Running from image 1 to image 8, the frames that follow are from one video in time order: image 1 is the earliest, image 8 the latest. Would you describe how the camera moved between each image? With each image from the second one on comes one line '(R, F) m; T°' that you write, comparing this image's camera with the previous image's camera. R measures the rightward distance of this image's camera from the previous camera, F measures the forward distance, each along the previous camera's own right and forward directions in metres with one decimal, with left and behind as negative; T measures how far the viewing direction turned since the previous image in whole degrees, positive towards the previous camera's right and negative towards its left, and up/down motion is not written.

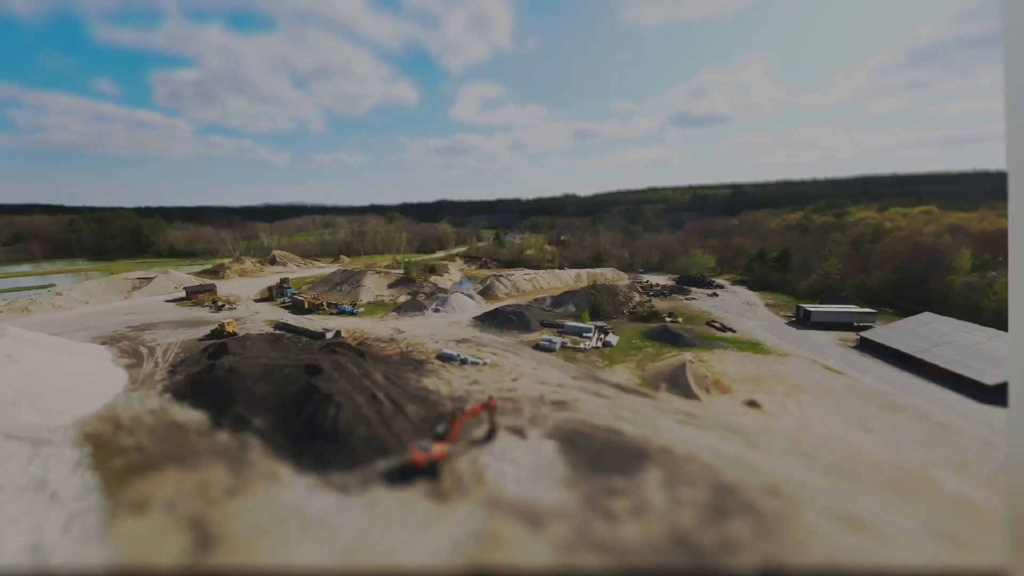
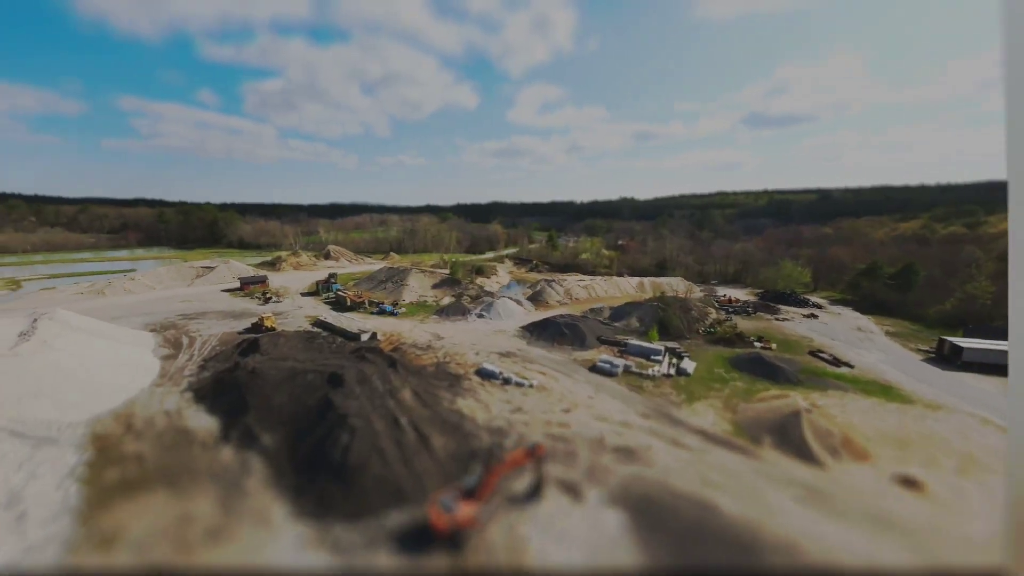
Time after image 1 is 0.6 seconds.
(-0.3, +2.7) m; -7°
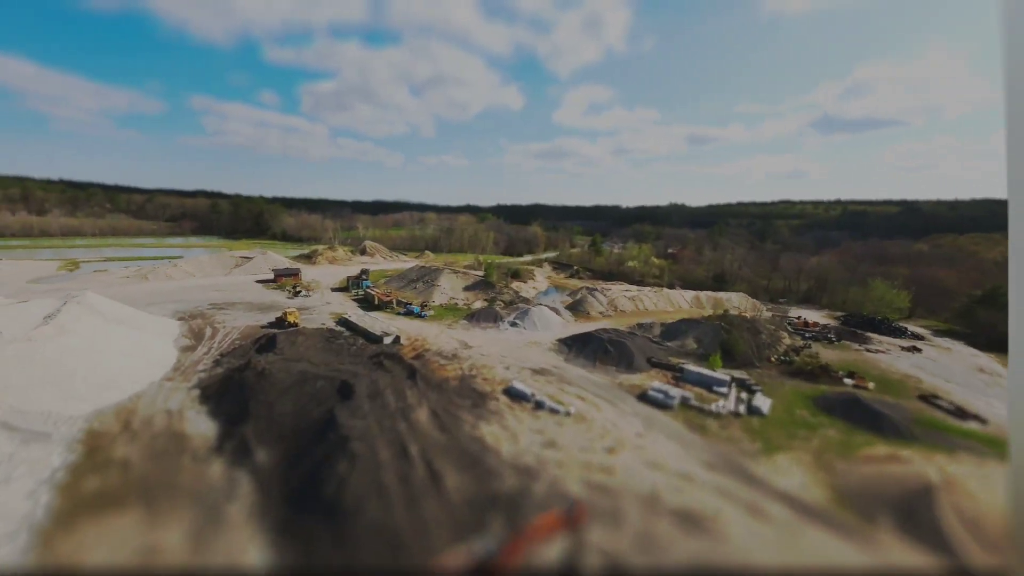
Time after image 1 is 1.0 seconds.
(-0.1, +2.1) m; -5°
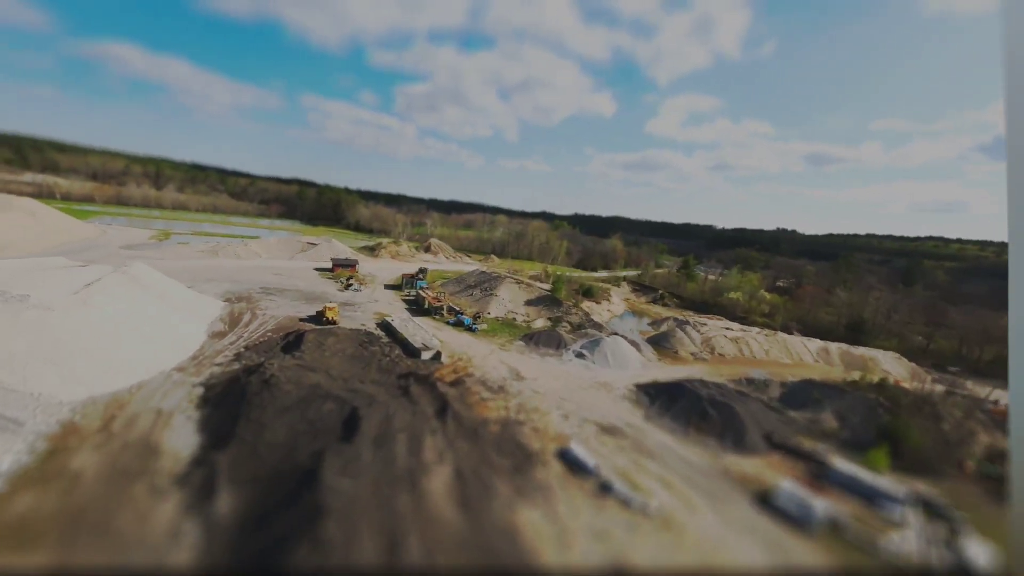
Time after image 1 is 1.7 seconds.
(-0.2, +3.5) m; -10°
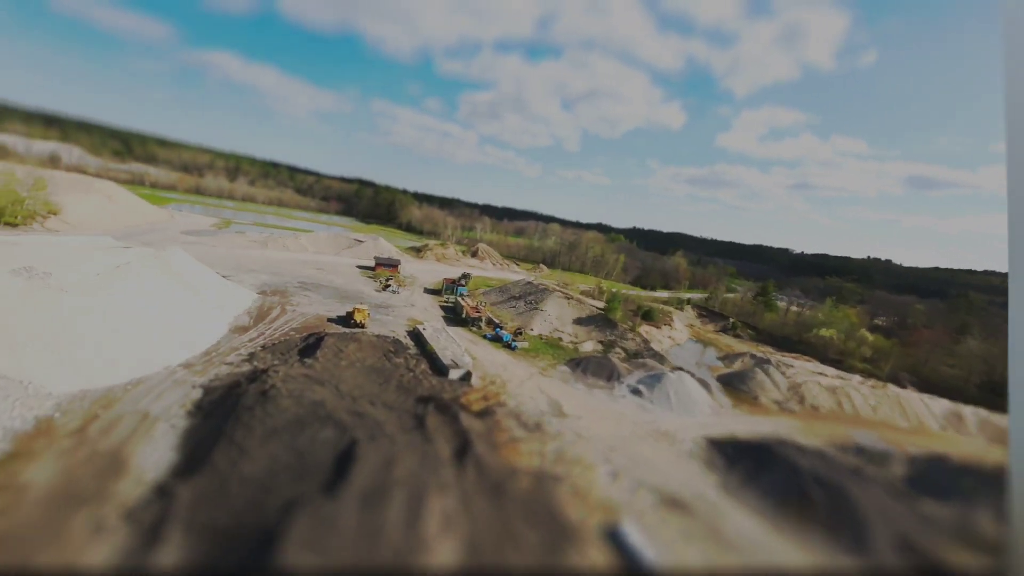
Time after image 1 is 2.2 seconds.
(0.0, +2.3) m; -7°
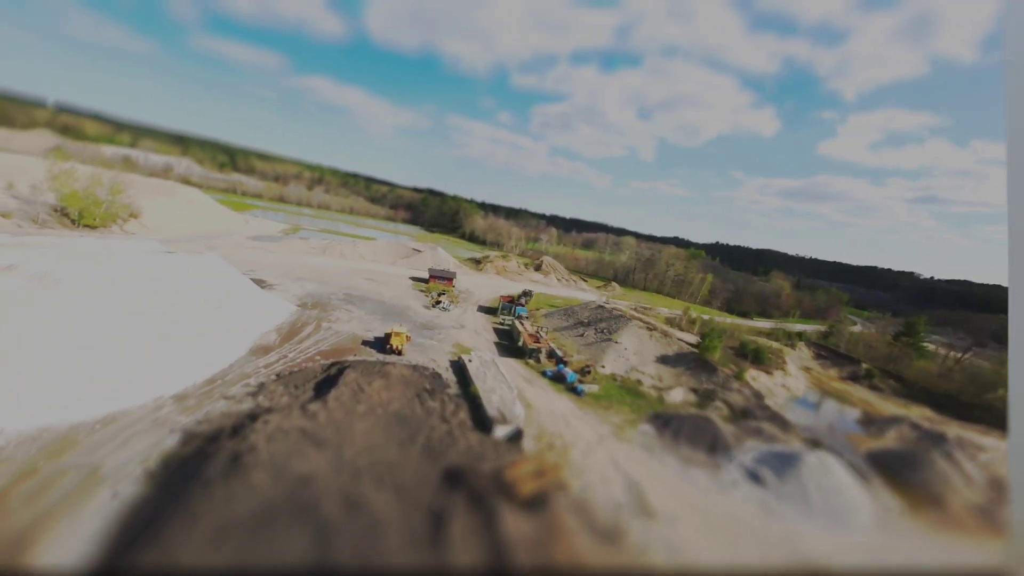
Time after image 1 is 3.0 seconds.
(-0.2, +3.3) m; -9°
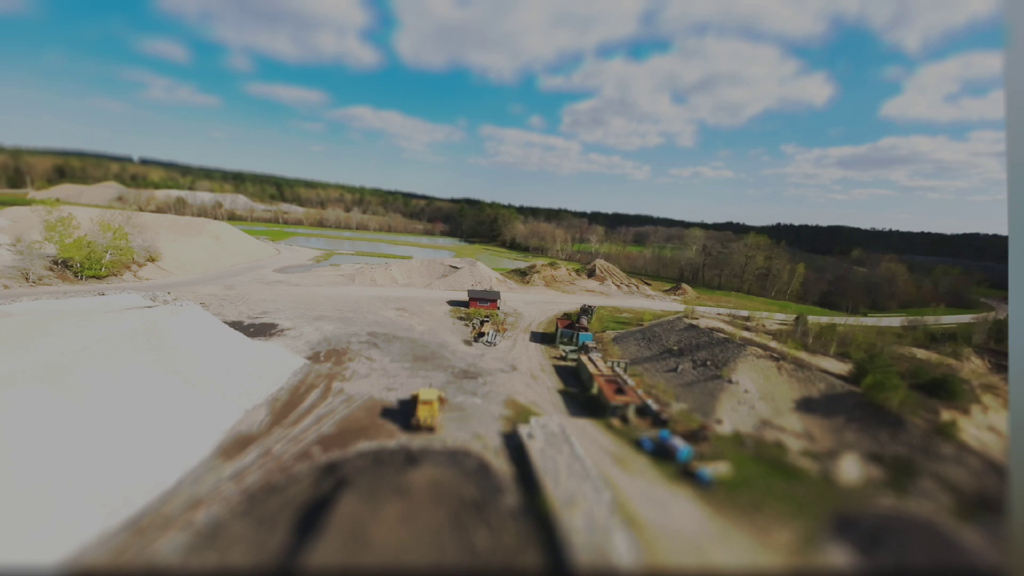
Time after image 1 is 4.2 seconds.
(-0.6, +4.2) m; -7°
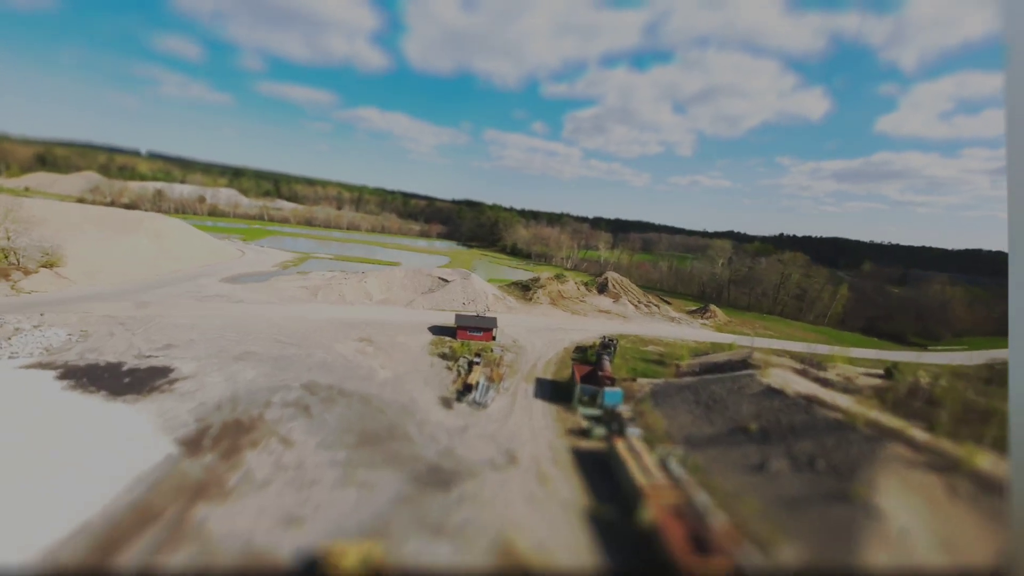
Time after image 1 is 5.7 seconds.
(0.0, +5.0) m; 0°
